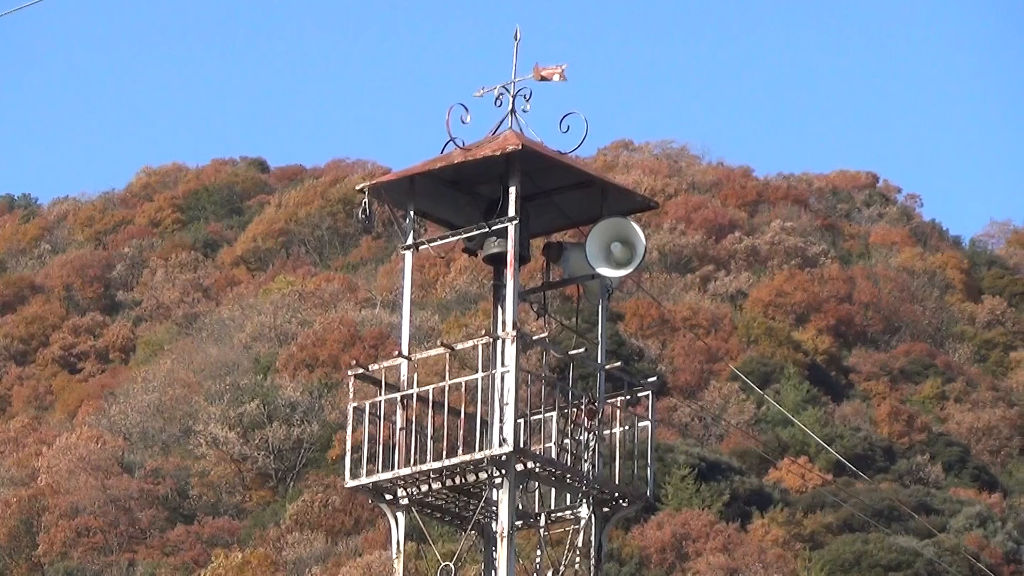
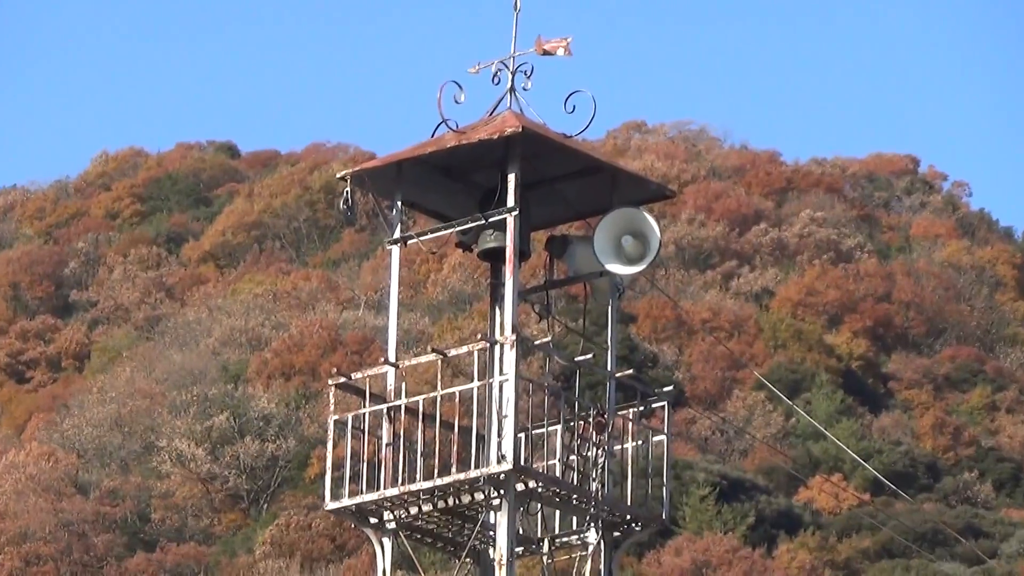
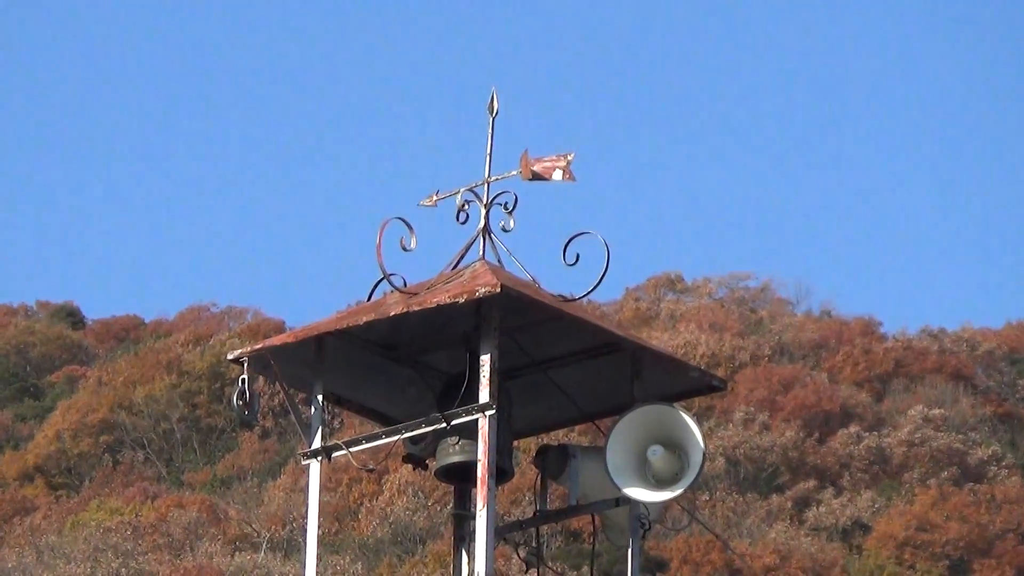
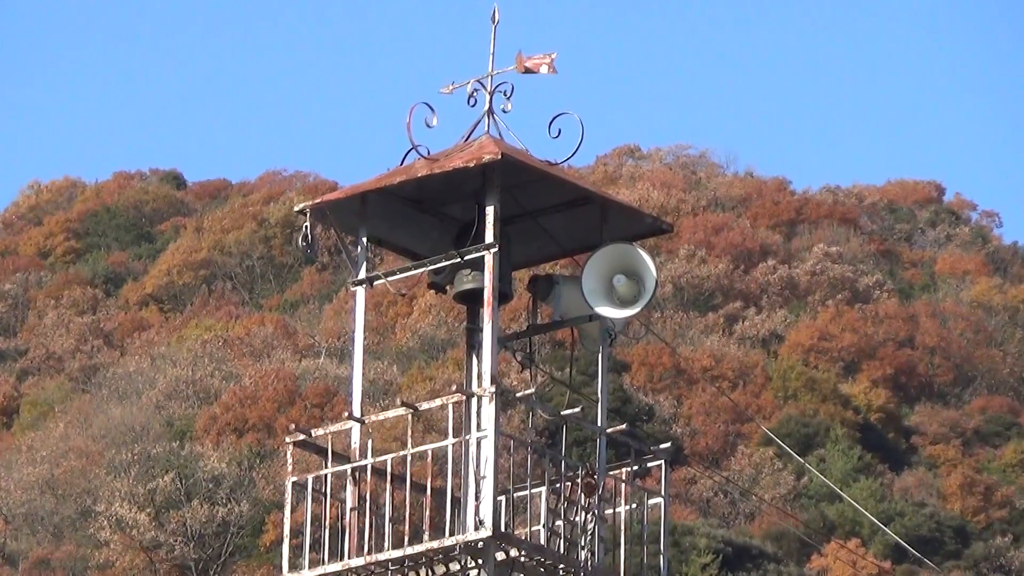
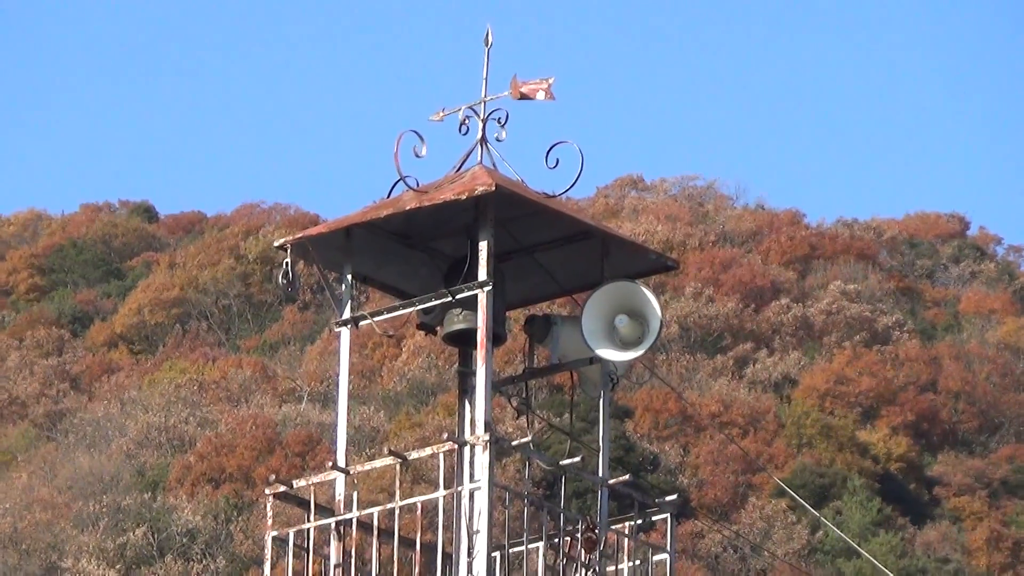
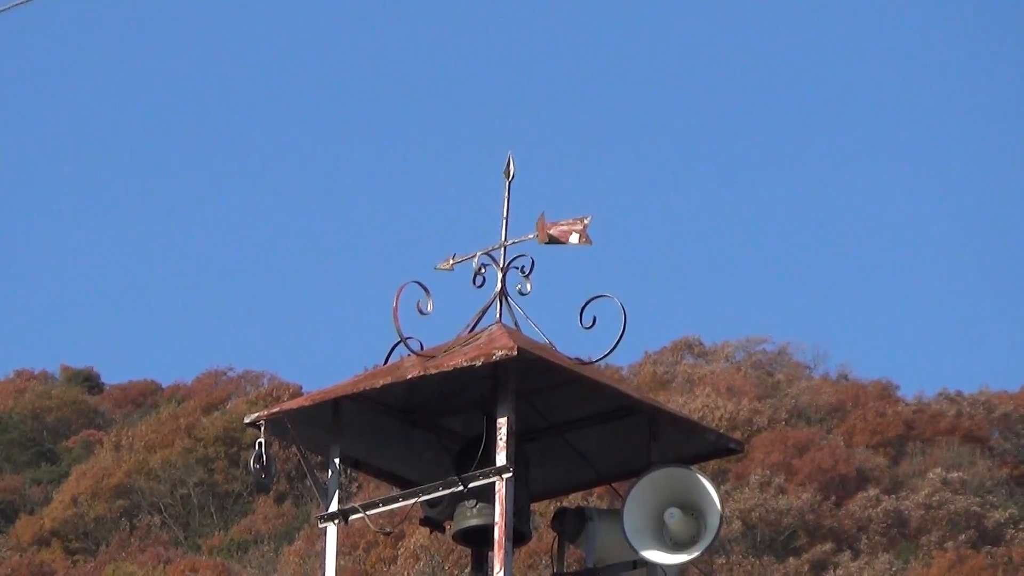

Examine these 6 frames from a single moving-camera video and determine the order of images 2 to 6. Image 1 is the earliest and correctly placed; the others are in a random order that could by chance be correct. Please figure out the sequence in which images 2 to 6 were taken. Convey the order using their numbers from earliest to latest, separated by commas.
2, 4, 5, 3, 6
